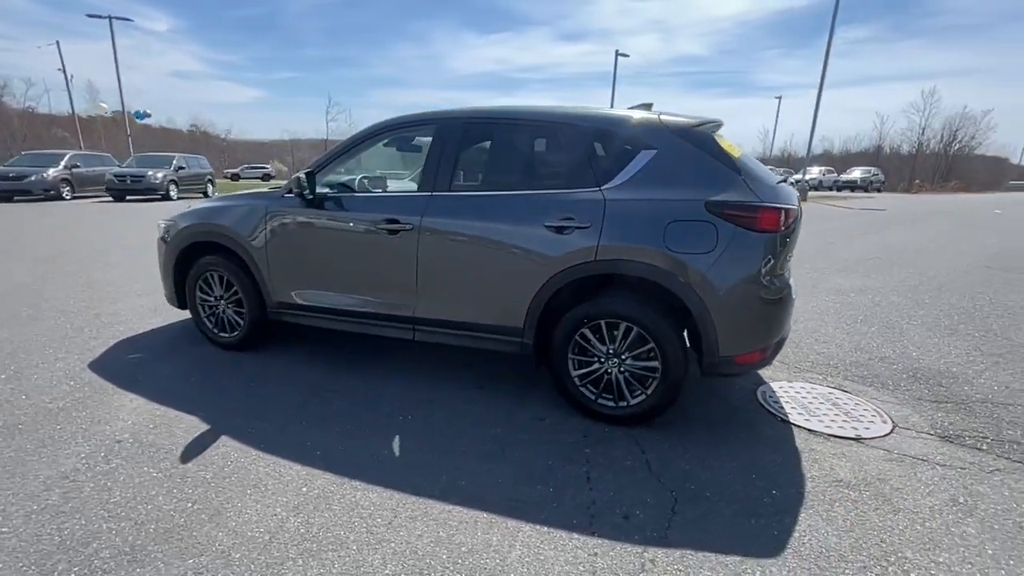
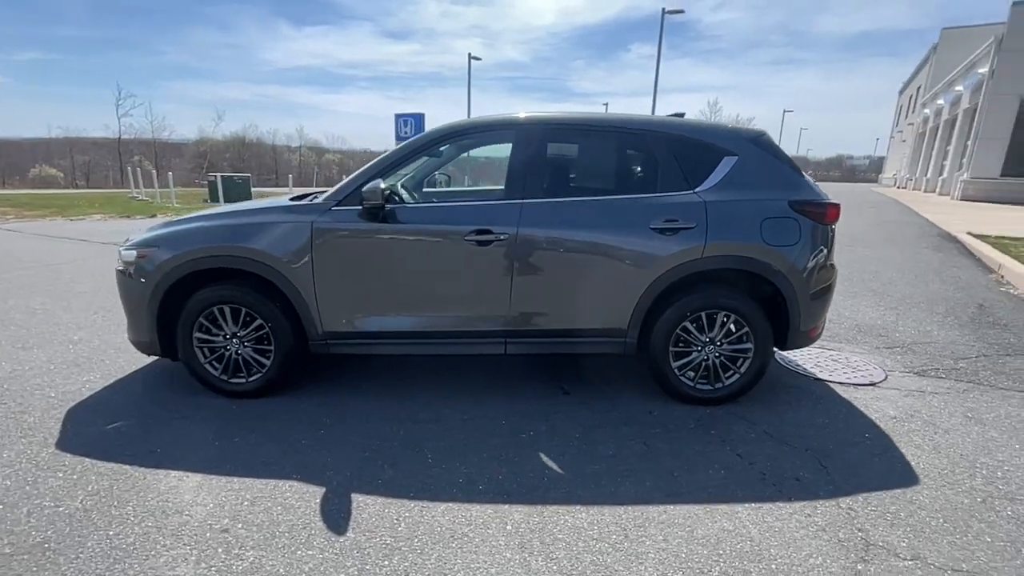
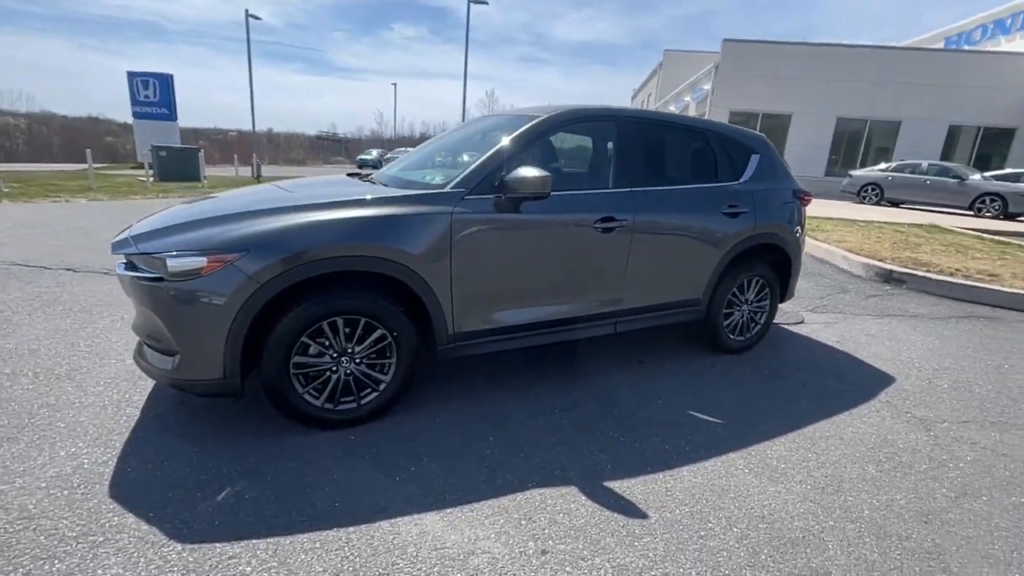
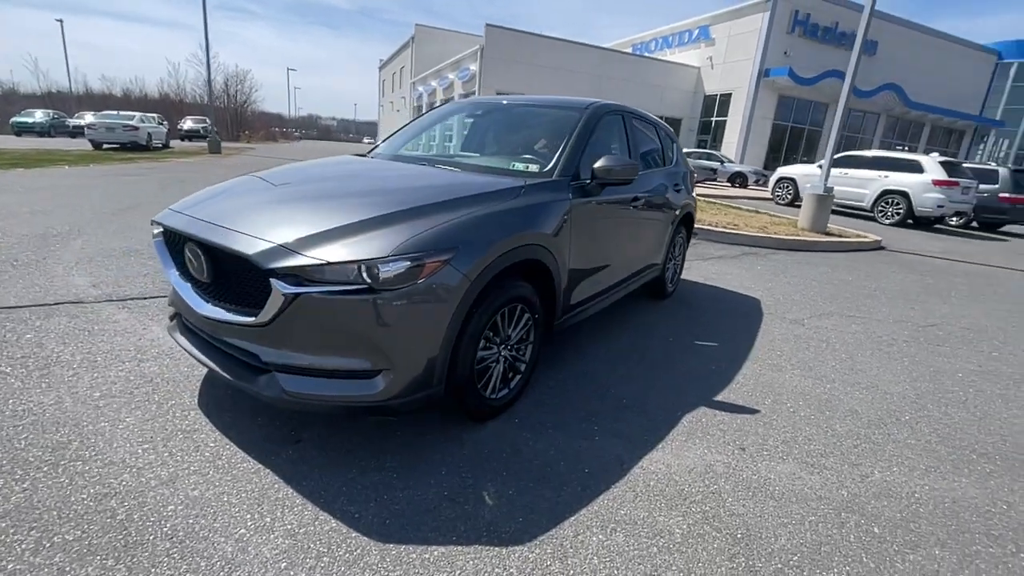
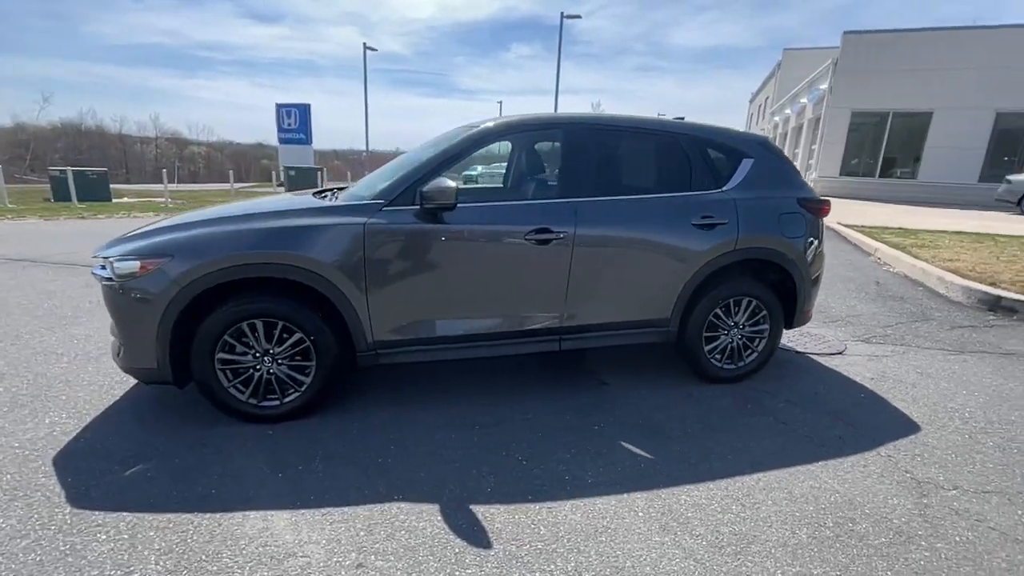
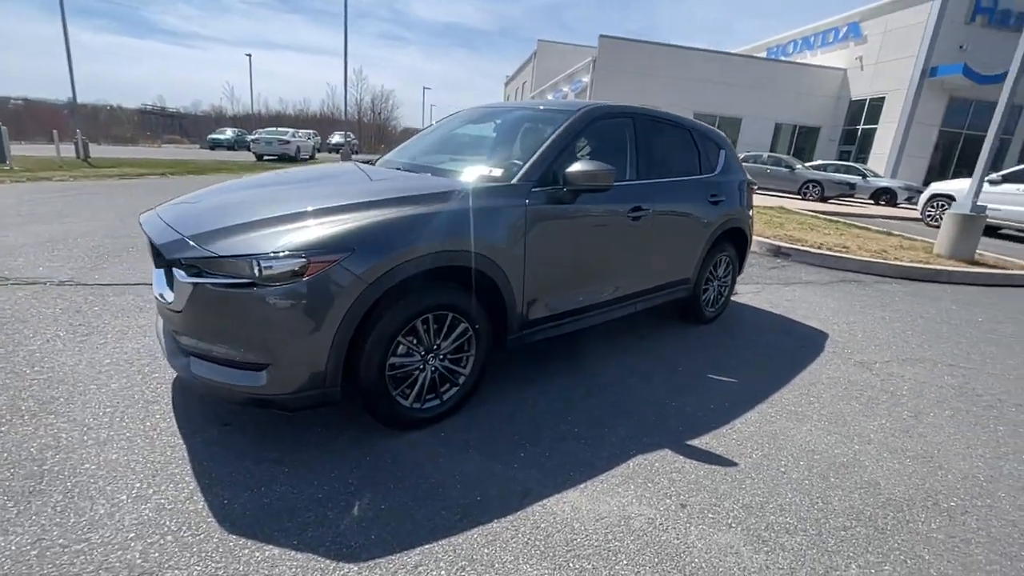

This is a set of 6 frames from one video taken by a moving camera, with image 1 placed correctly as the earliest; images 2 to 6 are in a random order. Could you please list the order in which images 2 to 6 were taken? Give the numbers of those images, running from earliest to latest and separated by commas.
2, 5, 3, 6, 4
